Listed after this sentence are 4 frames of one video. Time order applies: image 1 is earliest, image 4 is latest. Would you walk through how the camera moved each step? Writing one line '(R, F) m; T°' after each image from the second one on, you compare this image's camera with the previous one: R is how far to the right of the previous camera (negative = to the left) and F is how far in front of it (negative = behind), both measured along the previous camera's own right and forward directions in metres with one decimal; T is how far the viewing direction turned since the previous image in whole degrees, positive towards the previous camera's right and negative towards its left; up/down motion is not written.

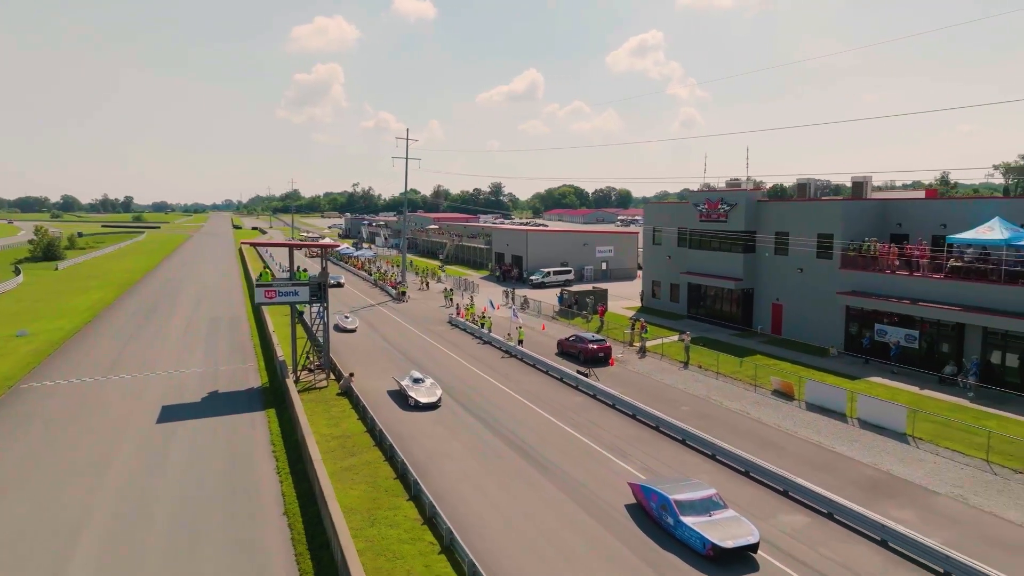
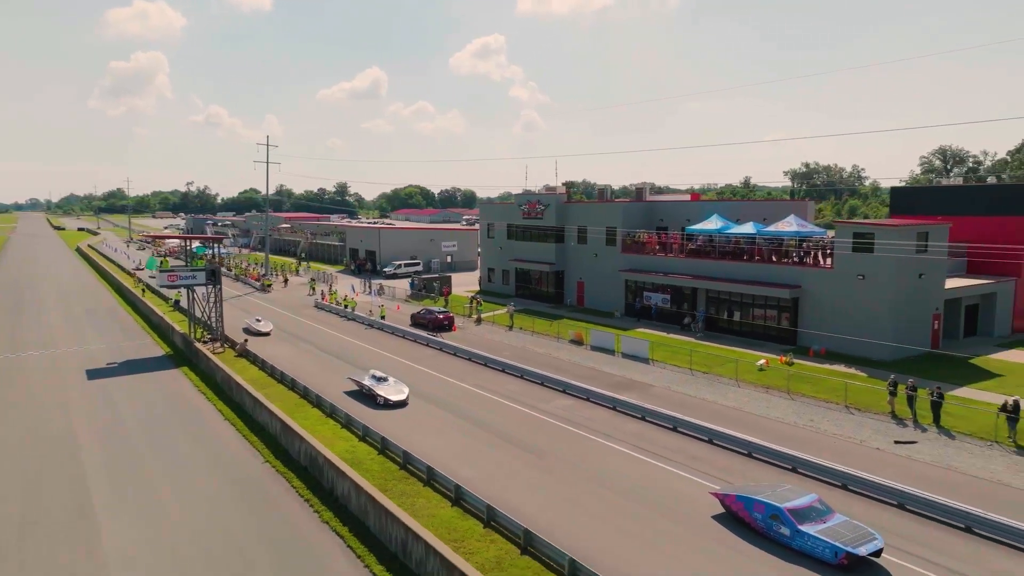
(-0.9, -9.6) m; +12°
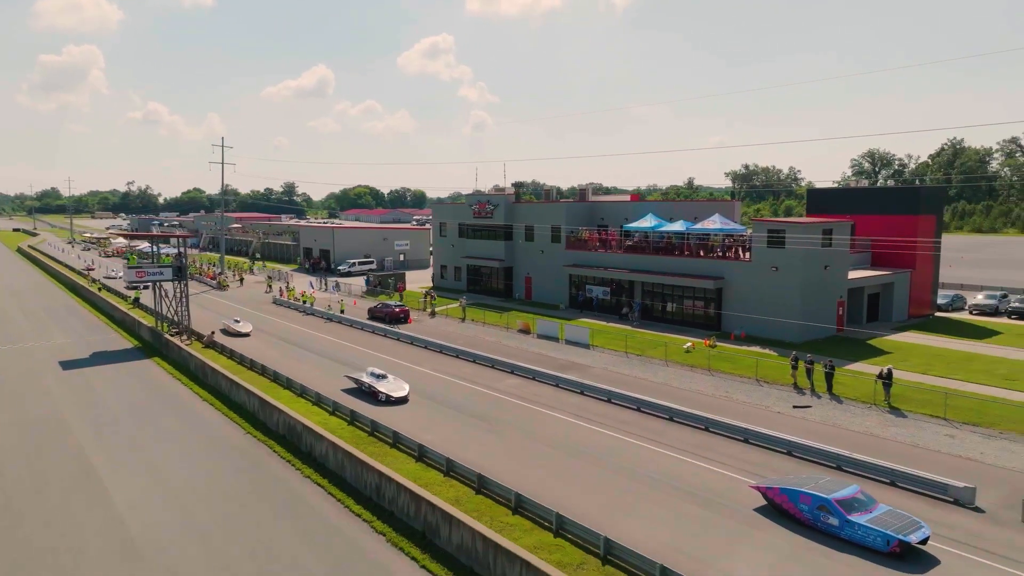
(-0.1, -3.3) m; +4°
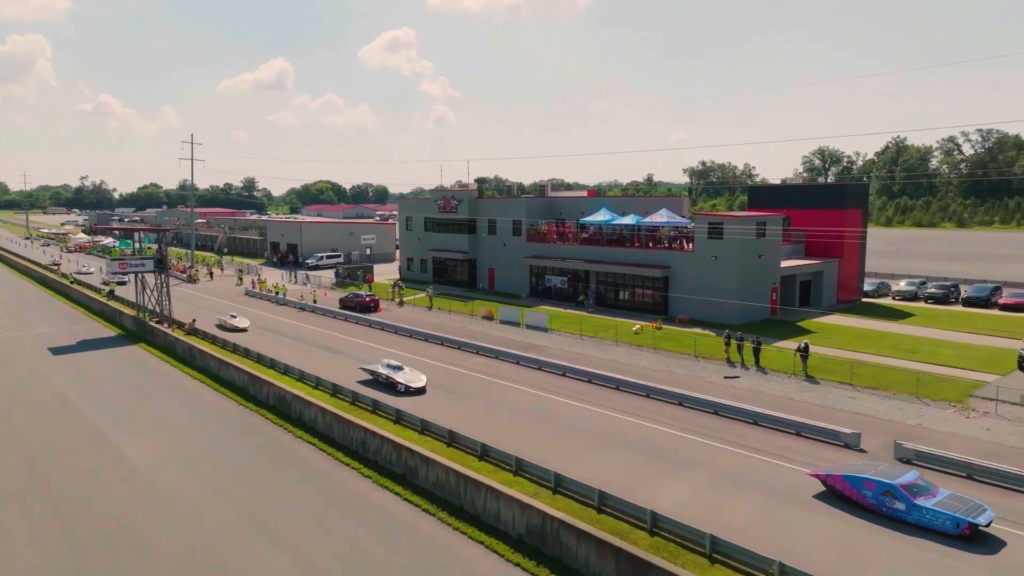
(-0.1, -3.3) m; +3°
